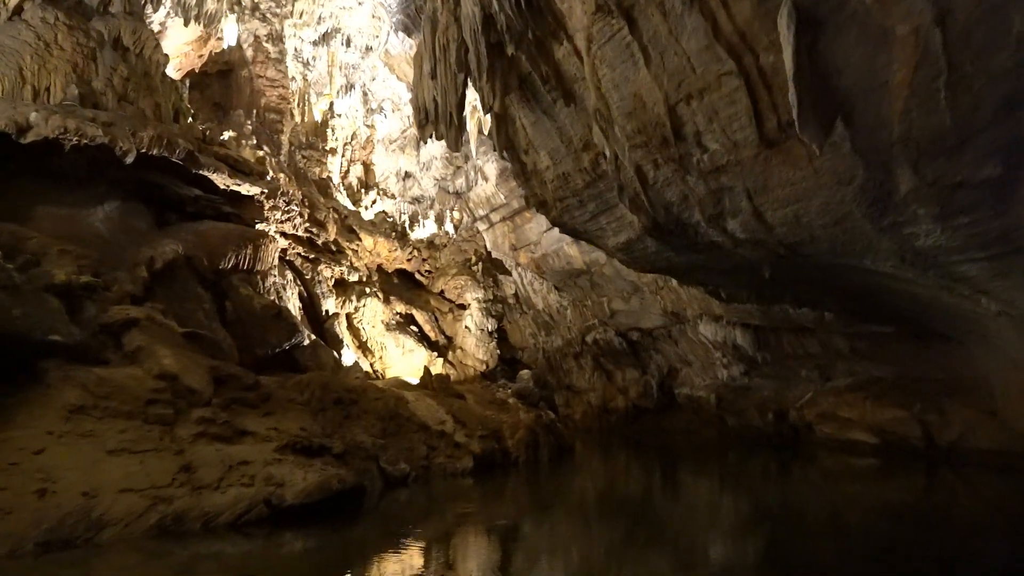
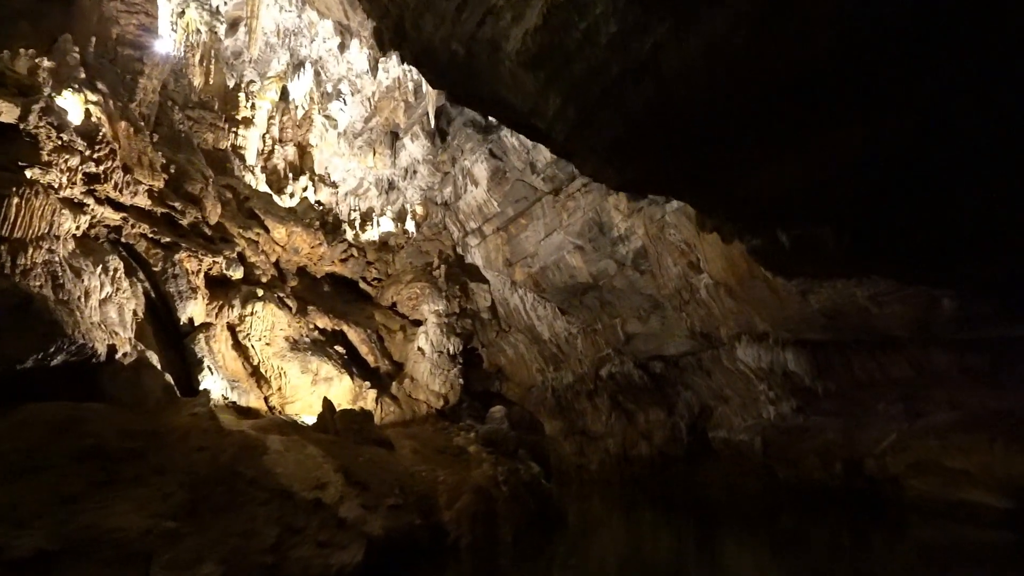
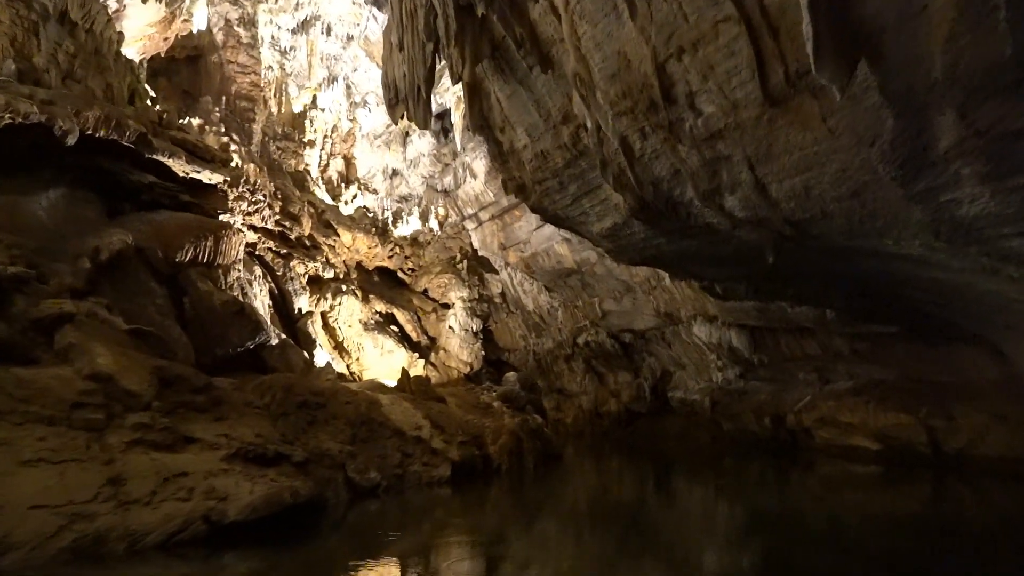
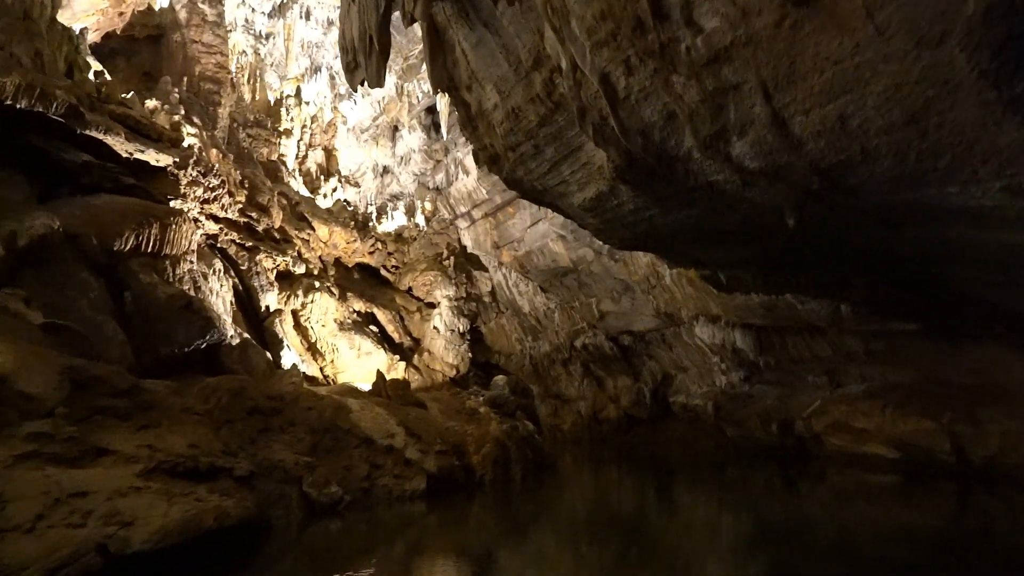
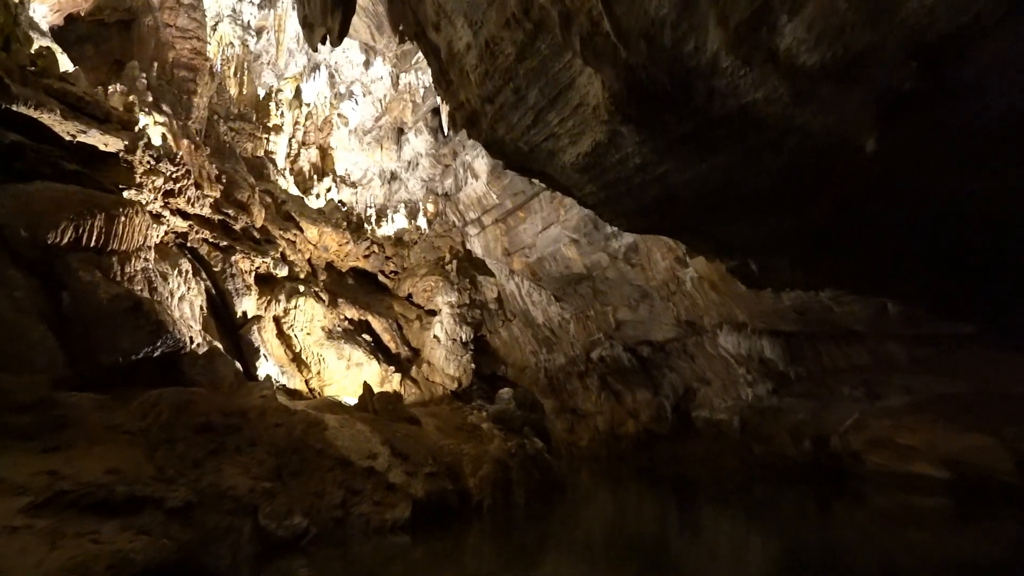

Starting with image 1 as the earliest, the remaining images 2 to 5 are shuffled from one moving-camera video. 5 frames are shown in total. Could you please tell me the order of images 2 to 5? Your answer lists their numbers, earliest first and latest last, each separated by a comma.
3, 4, 5, 2
